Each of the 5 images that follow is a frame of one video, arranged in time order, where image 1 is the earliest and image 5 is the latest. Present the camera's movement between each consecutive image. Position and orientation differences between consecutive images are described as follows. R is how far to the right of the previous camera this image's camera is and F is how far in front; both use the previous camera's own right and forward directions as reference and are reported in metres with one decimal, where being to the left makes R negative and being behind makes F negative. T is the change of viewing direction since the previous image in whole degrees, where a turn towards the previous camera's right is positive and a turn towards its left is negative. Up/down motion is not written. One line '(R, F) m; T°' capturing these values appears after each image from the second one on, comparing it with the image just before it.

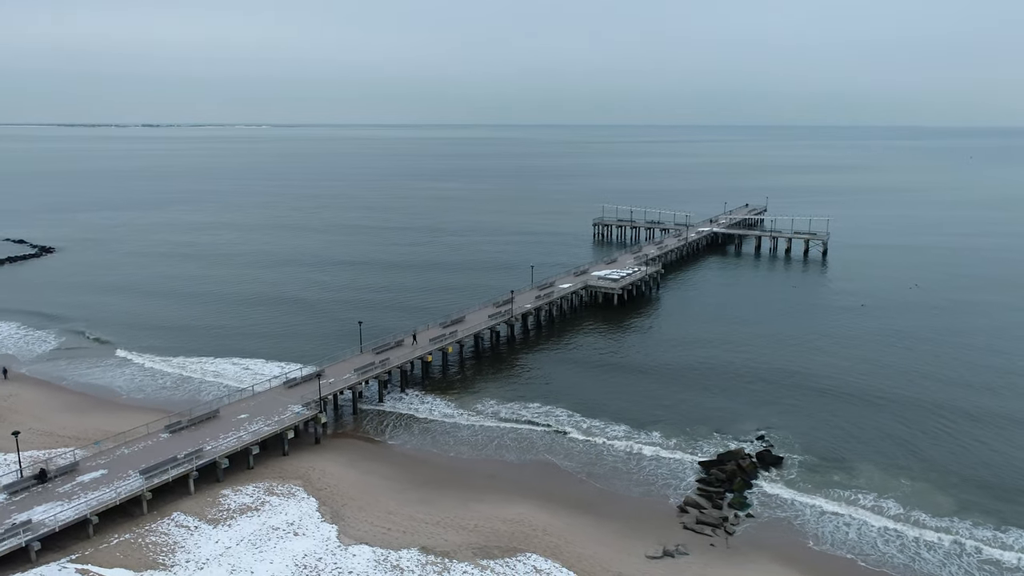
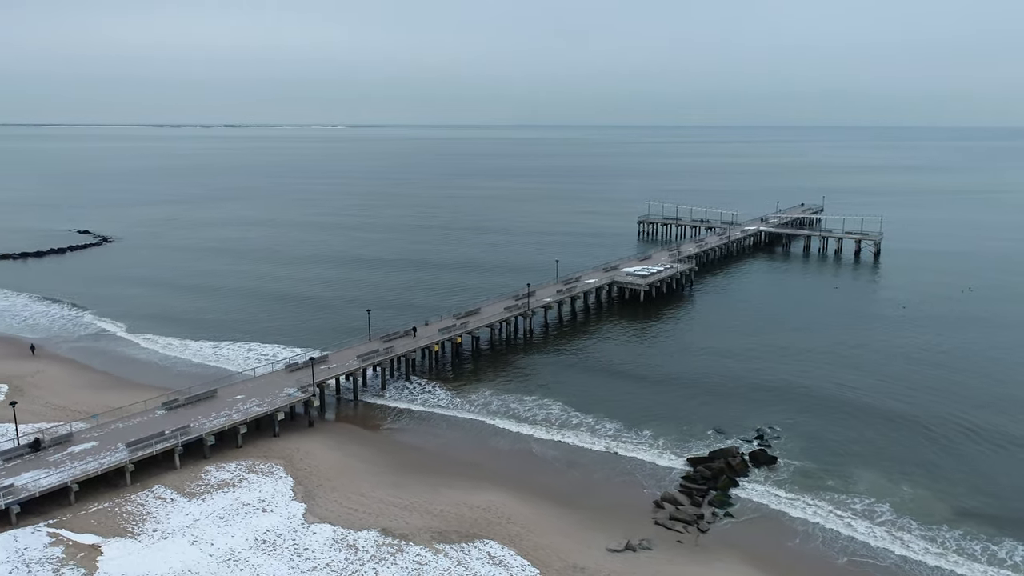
(+3.4, +0.3) m; -5°
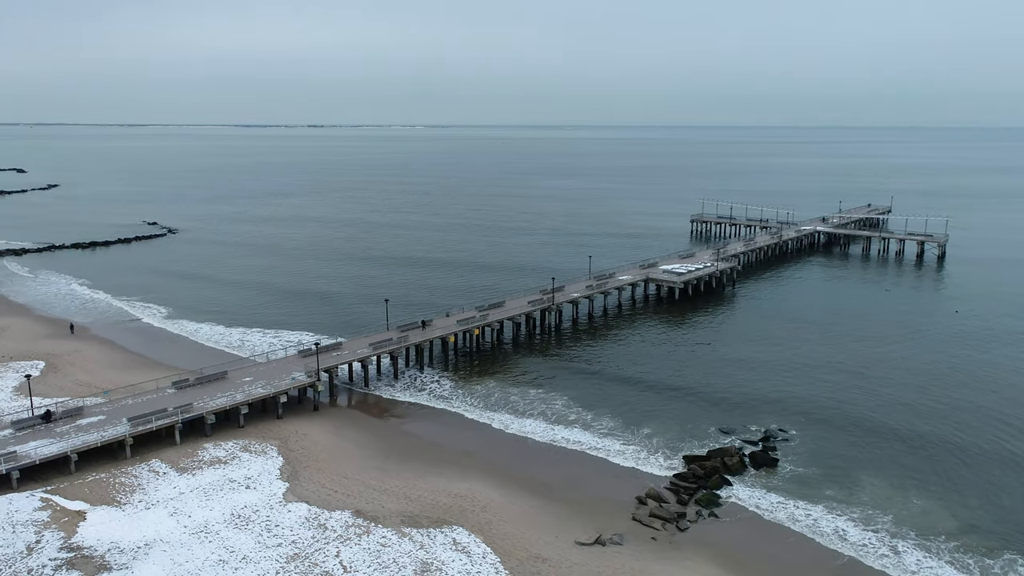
(+3.2, +0.3) m; -6°
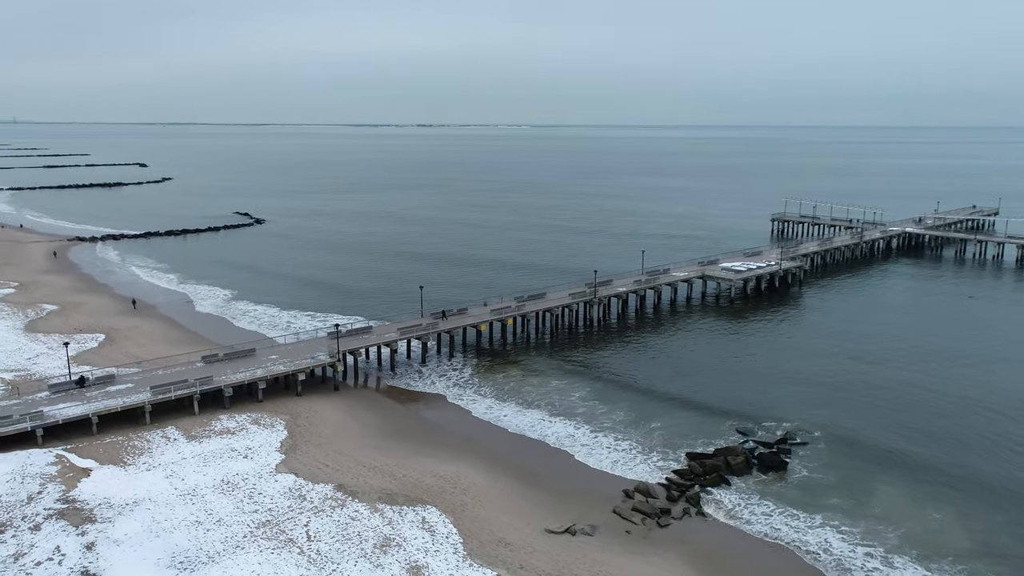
(+3.9, +0.4) m; -8°
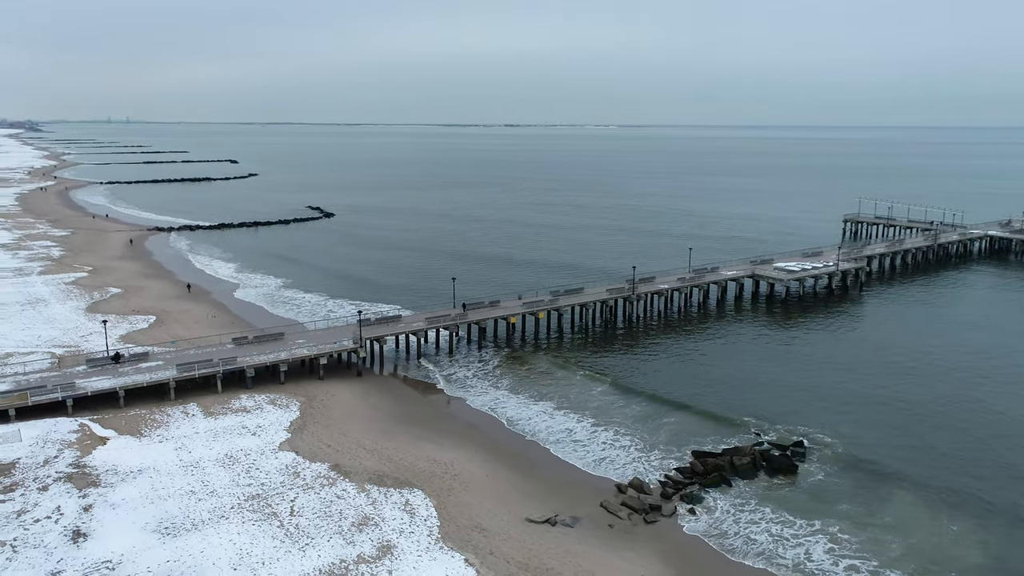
(+3.0, +0.3) m; -6°
